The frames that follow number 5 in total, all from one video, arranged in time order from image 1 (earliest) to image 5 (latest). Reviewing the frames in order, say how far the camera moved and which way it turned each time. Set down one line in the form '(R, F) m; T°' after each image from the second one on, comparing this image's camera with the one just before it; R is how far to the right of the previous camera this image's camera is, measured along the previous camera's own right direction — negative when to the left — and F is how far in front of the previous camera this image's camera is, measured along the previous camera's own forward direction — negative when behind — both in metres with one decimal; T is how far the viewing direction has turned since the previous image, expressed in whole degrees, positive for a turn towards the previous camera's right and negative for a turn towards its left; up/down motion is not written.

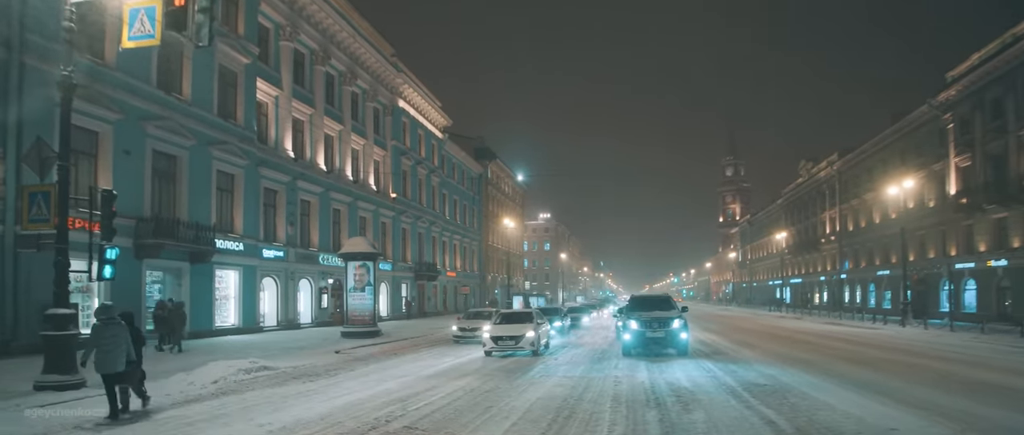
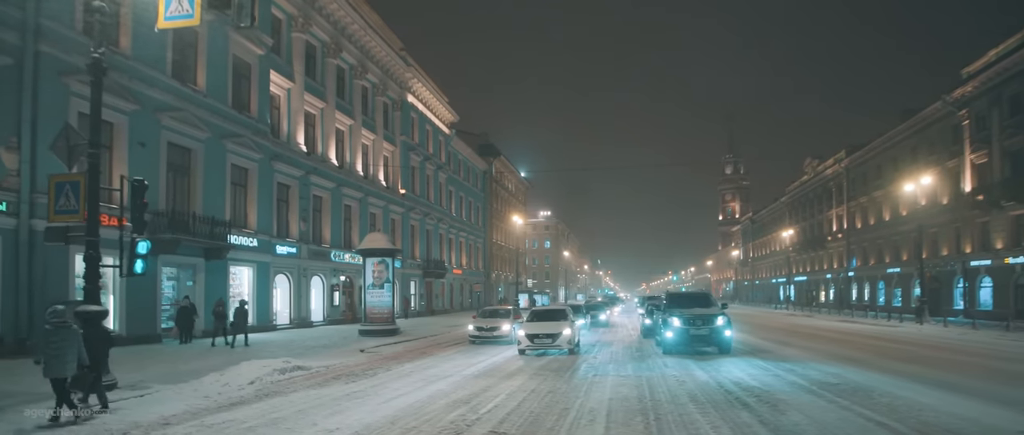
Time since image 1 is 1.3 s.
(-1.1, +0.7) m; 0°
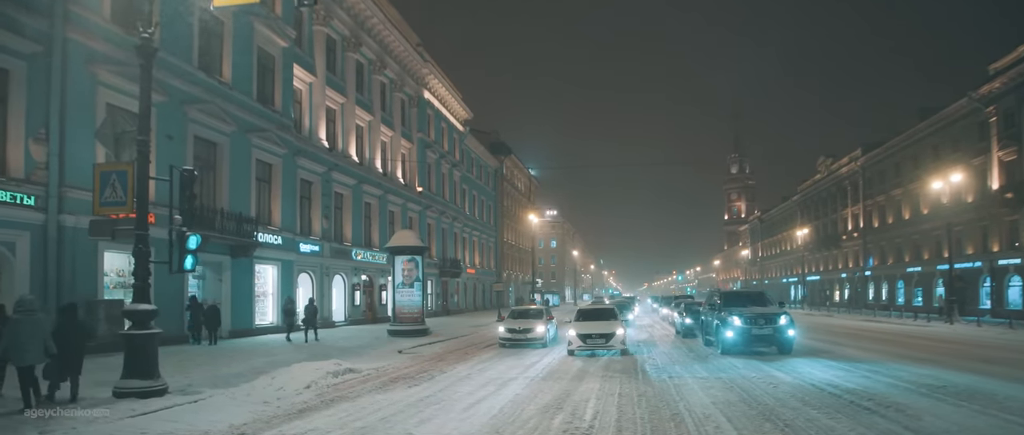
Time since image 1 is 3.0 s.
(-1.3, +0.9) m; 0°
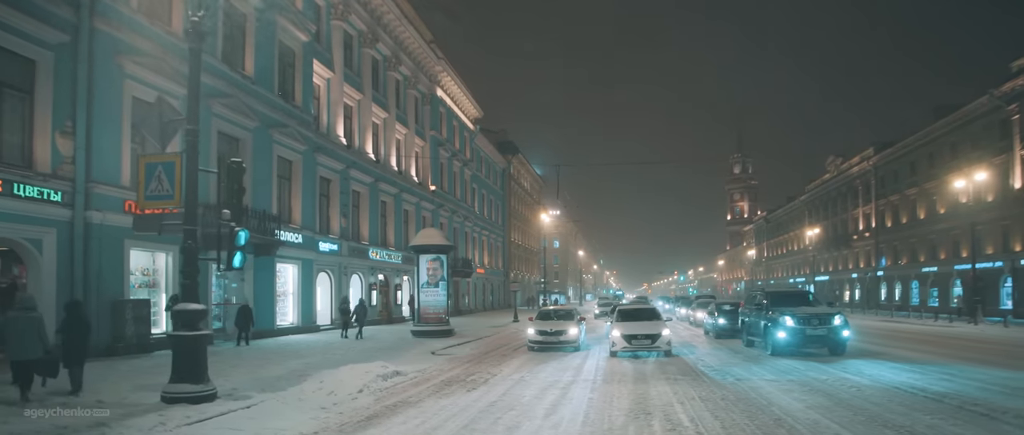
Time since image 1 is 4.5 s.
(-1.1, +0.6) m; 0°
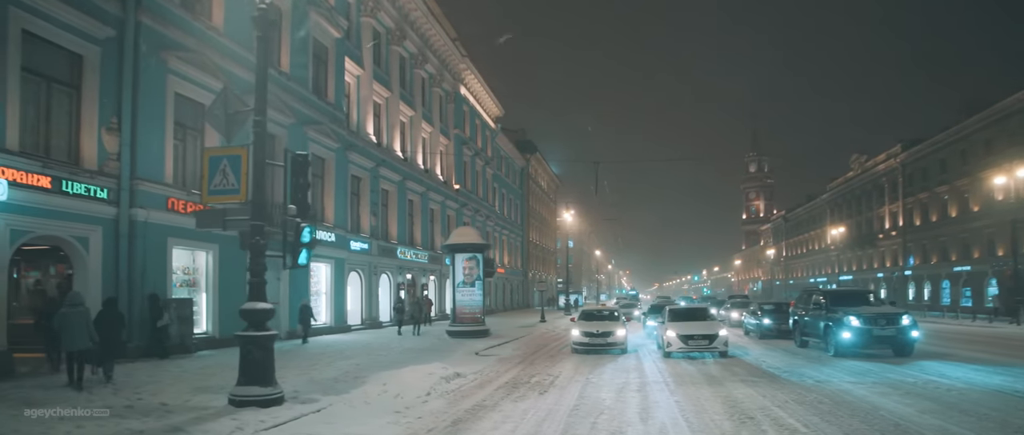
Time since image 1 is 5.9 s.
(-1.0, +0.5) m; -1°
